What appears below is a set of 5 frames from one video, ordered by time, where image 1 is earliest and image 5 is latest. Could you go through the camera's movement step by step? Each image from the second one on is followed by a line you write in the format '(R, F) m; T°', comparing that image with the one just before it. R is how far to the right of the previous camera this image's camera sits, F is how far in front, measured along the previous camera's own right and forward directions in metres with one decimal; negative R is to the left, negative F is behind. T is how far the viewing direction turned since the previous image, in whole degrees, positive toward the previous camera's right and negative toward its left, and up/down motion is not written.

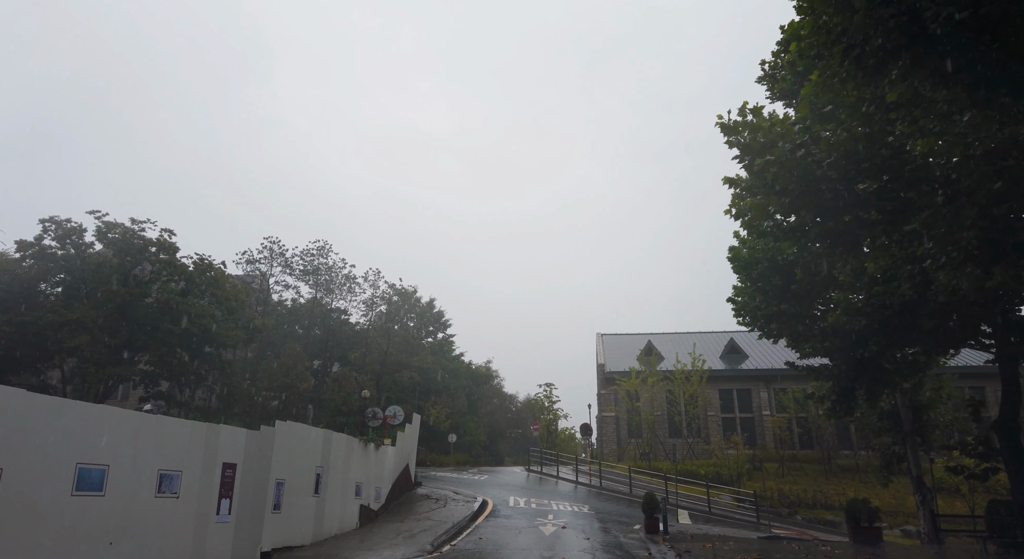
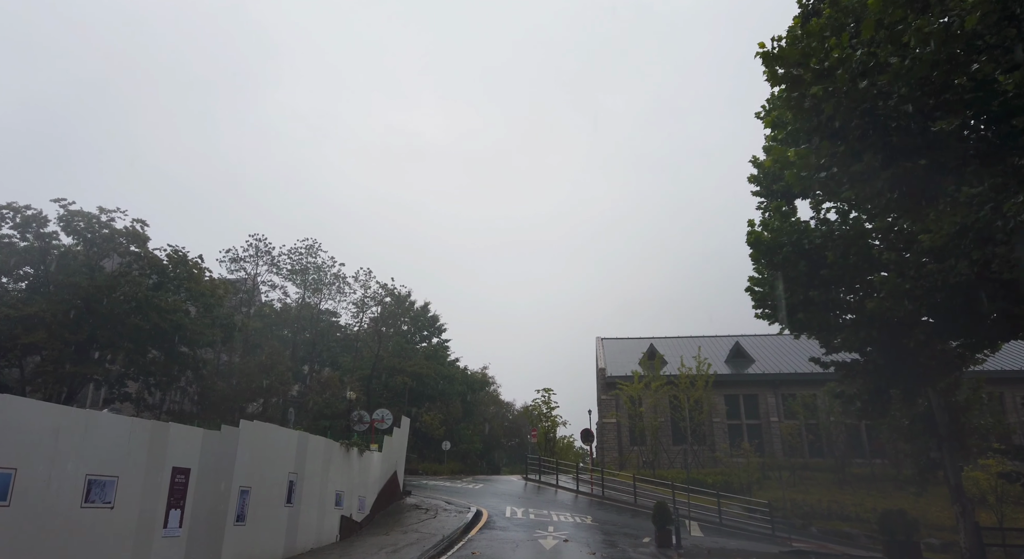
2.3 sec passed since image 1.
(0.0, +1.4) m; 0°
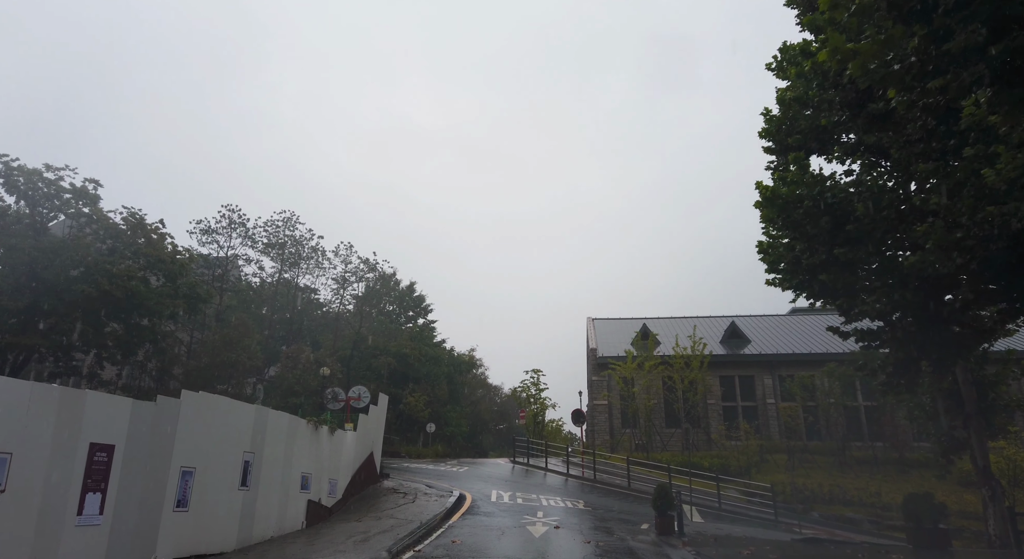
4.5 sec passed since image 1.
(+0.1, +1.5) m; +1°
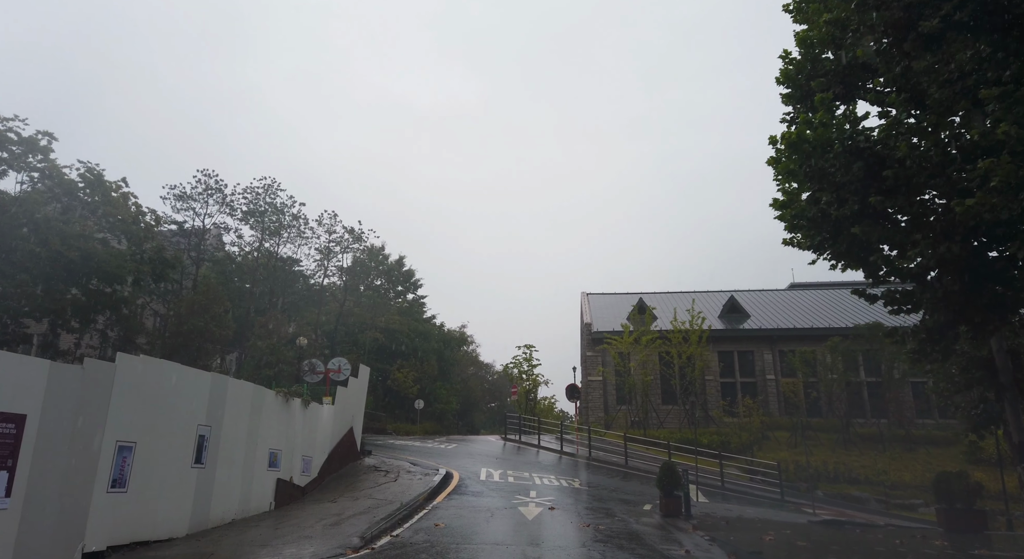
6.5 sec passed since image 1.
(0.0, +1.3) m; +1°
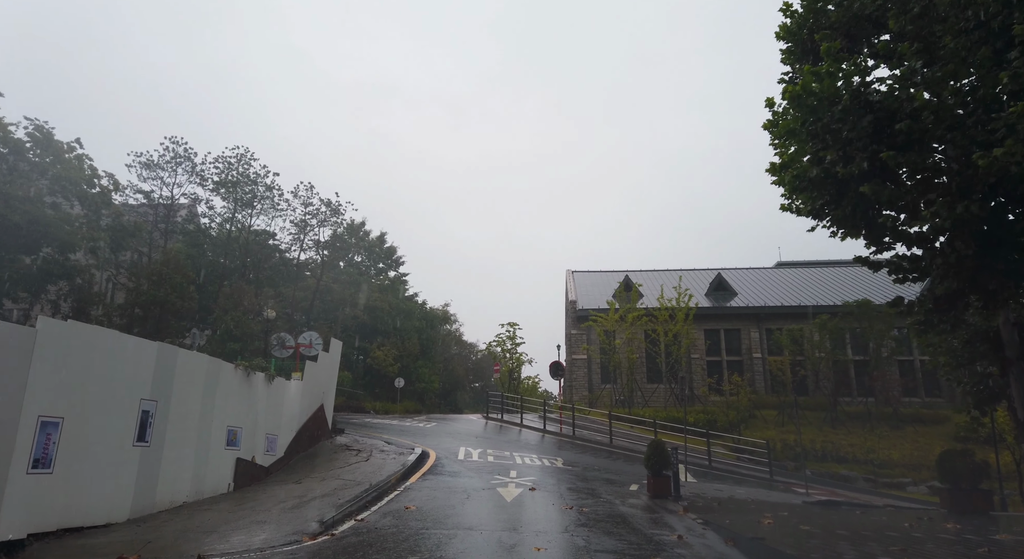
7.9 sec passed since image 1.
(+0.1, +0.9) m; +2°
